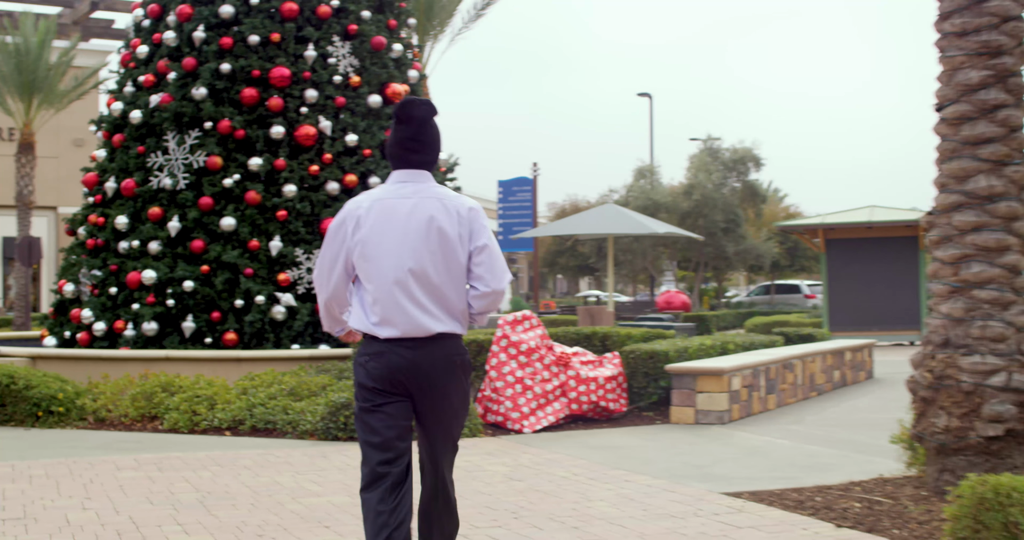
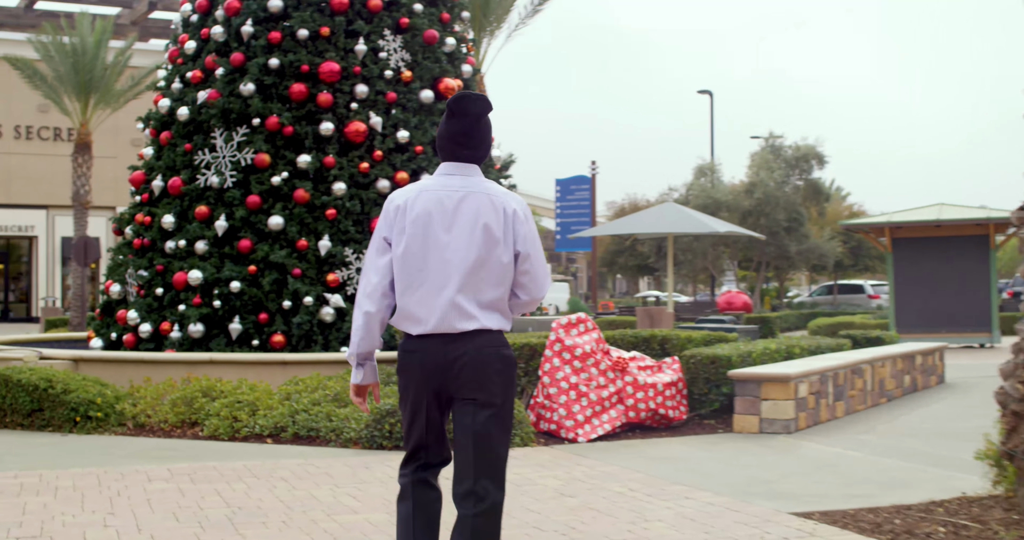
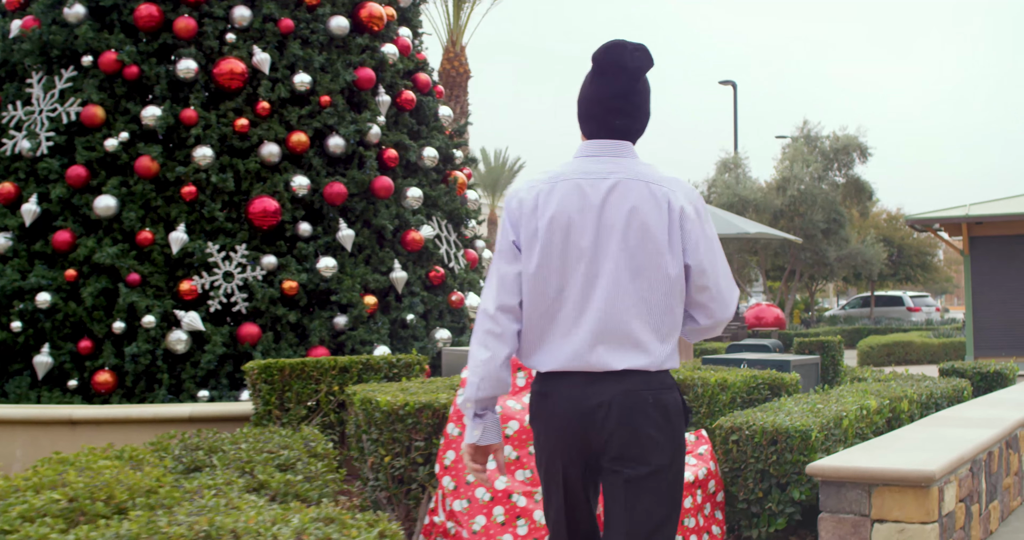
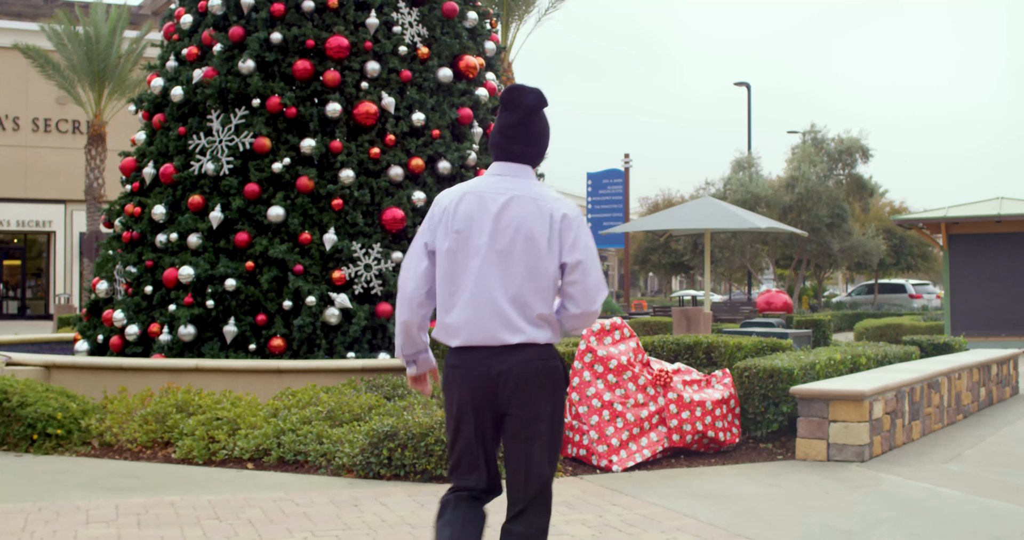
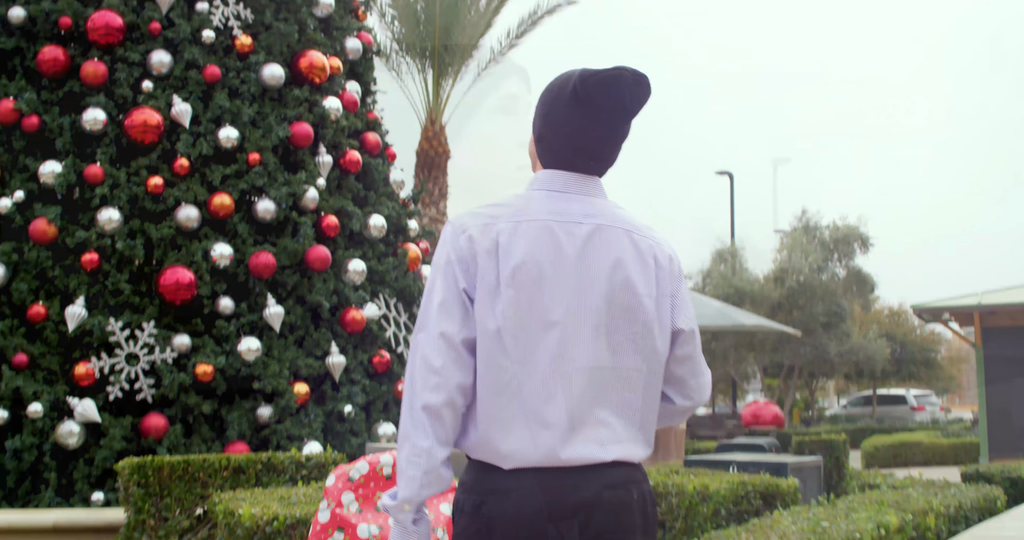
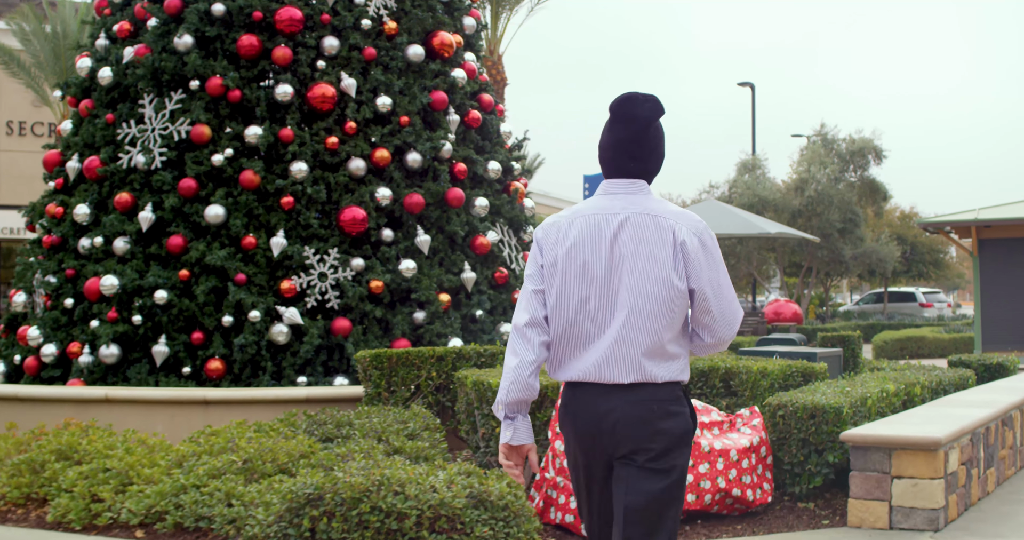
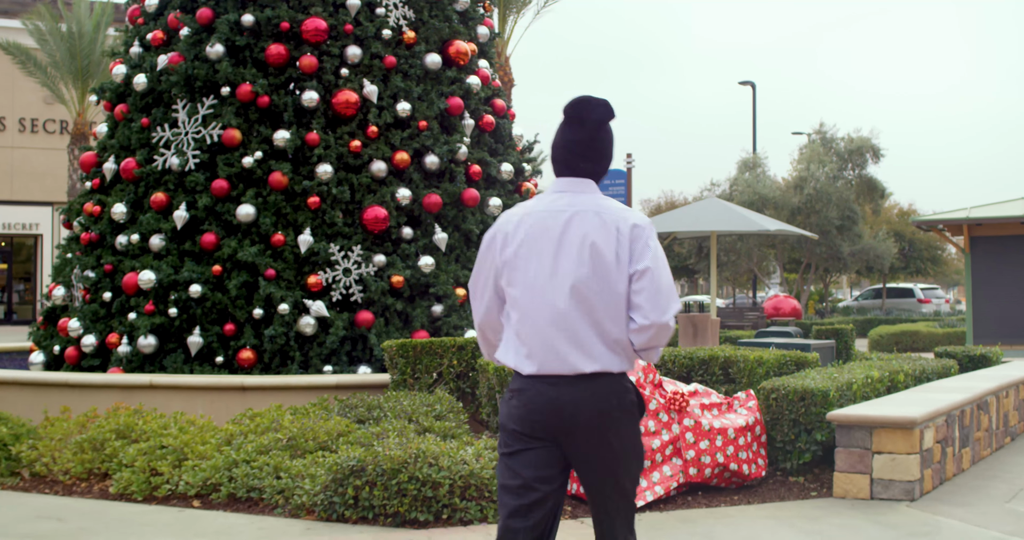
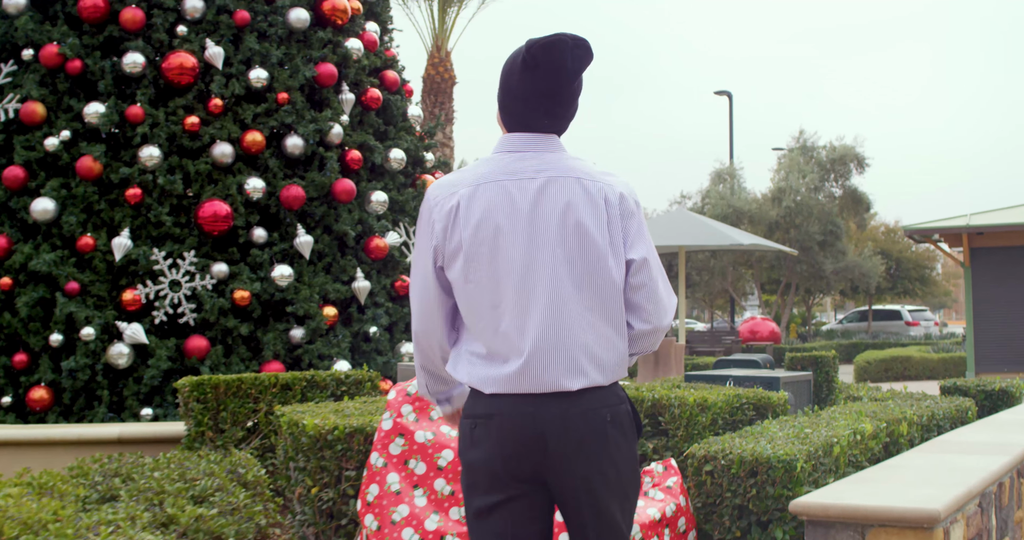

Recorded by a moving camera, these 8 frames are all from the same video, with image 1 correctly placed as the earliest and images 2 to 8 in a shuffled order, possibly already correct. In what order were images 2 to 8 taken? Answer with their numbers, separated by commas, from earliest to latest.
2, 4, 7, 6, 3, 8, 5
